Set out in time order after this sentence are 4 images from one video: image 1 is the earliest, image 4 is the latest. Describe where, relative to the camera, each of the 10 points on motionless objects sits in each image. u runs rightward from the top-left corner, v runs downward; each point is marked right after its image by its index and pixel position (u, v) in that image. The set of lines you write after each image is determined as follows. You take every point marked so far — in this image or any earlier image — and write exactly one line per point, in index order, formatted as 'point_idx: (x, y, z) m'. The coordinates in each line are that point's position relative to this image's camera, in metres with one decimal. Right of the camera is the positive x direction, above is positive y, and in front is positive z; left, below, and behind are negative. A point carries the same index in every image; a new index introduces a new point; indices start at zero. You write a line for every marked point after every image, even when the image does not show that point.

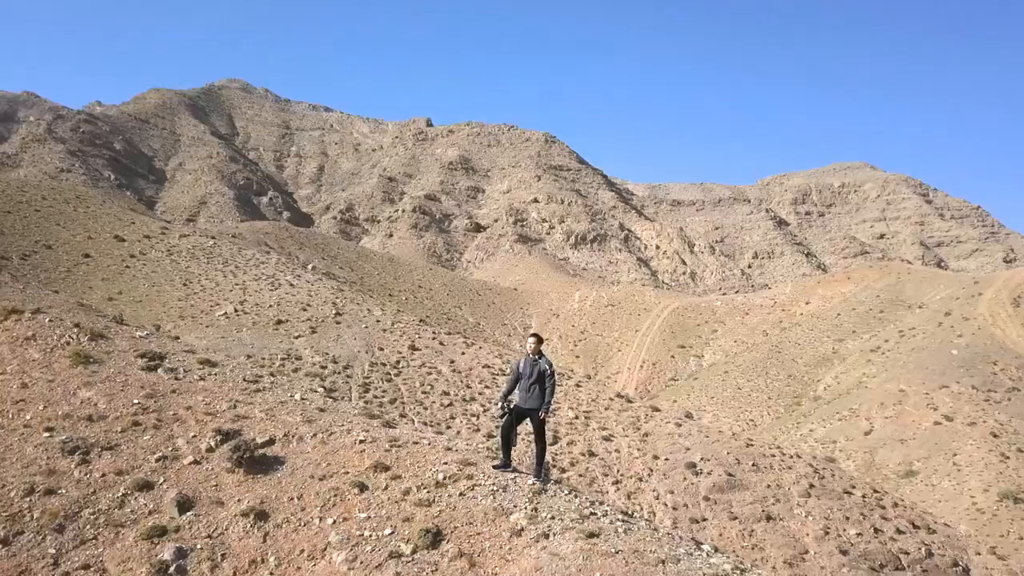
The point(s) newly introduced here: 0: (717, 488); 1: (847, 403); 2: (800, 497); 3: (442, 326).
0: (+2.6, -2.3, +10.1) m
1: (+8.2, -2.8, +20.0) m
2: (+3.4, -2.5, +10.2) m
3: (-1.3, -1.0, +18.8) m
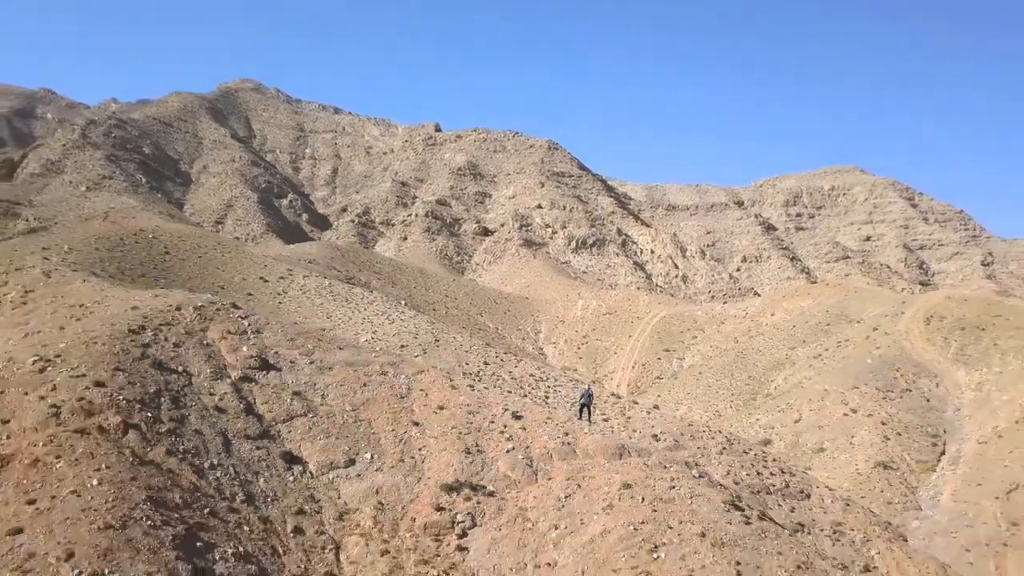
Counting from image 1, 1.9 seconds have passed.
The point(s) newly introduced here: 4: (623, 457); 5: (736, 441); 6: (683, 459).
0: (+3.3, -3.1, +16.5) m
1: (+8.8, -3.6, +26.5) m
2: (+4.2, -3.3, +16.7) m
3: (-0.6, -1.7, +25.2) m
4: (+1.9, -2.7, +14.0) m
5: (+5.0, -3.4, +18.3) m
6: (+3.4, -3.3, +15.9) m
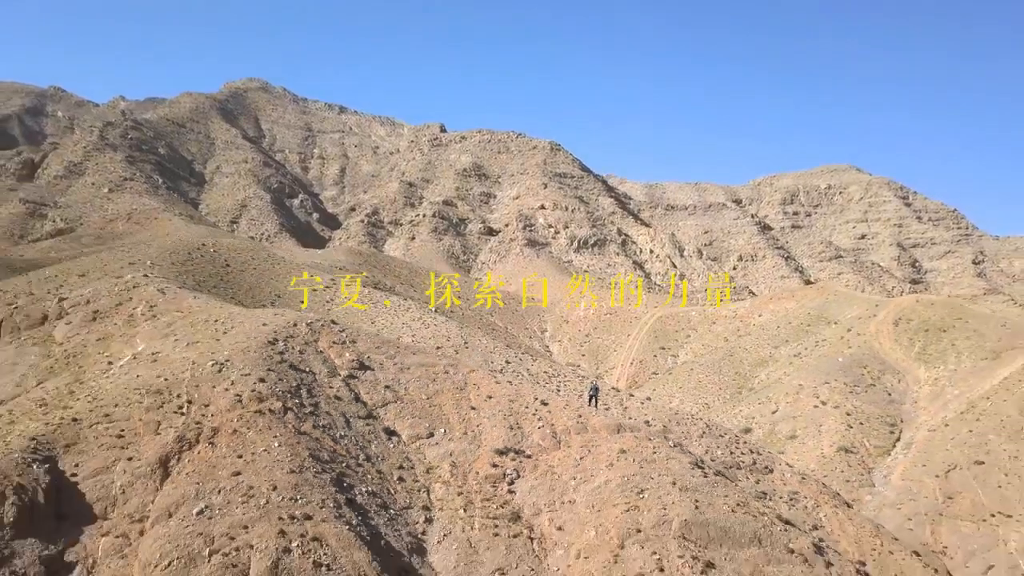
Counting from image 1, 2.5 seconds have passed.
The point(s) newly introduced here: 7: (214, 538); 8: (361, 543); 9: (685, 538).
0: (+3.7, -3.4, +20.0) m
1: (+9.3, -3.8, +29.9) m
2: (+4.6, -3.6, +20.1) m
3: (-0.2, -1.9, +28.7) m
4: (+2.3, -3.1, +17.5) m
5: (+5.4, -3.7, +21.8) m
6: (+3.8, -3.6, +19.3) m
7: (-3.2, -2.7, +8.9) m
8: (-1.6, -2.9, +9.4) m
9: (+2.2, -3.2, +10.5) m
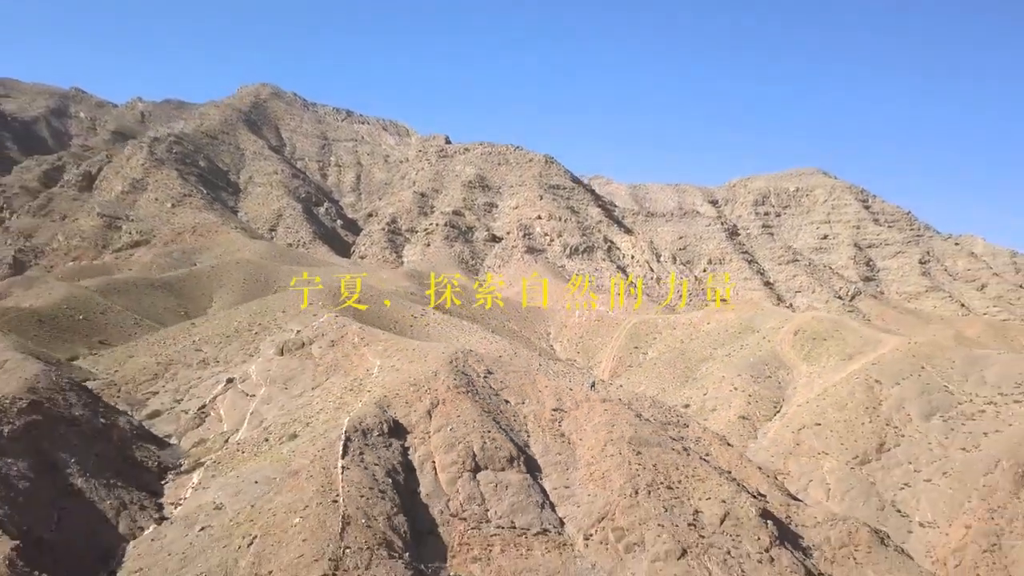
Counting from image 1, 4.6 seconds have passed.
0: (+5.0, -4.9, +35.1) m
1: (+10.4, -5.1, +45.1) m
2: (+5.9, -5.1, +35.3) m
3: (+1.0, -3.2, +43.7) m
4: (+3.7, -4.6, +32.5) m
5: (+6.7, -5.2, +36.9) m
6: (+5.1, -5.1, +34.4) m
7: (-1.6, -4.4, +23.9) m
8: (-0.1, -4.6, +24.4) m
9: (+3.7, -4.8, +25.6) m
